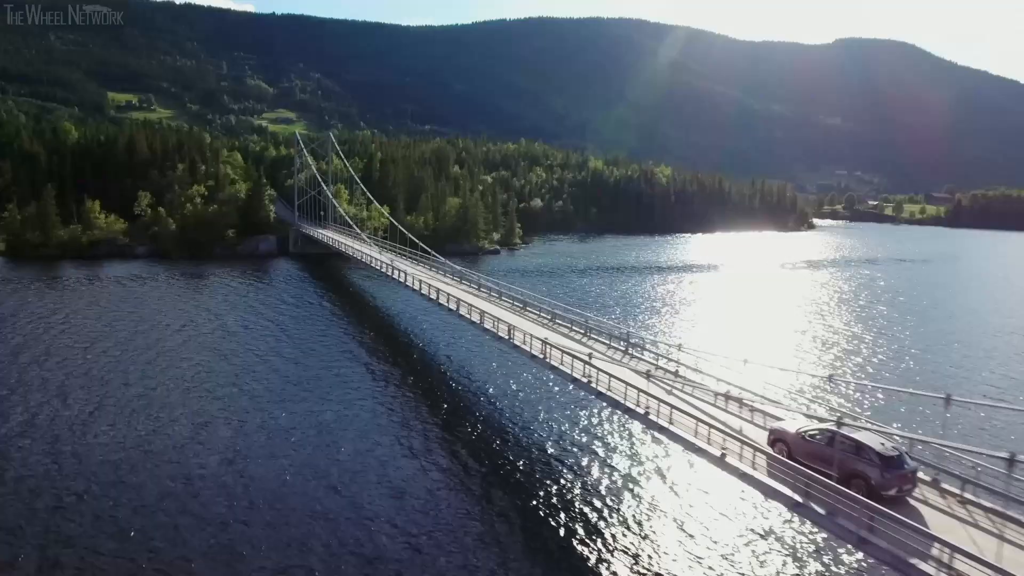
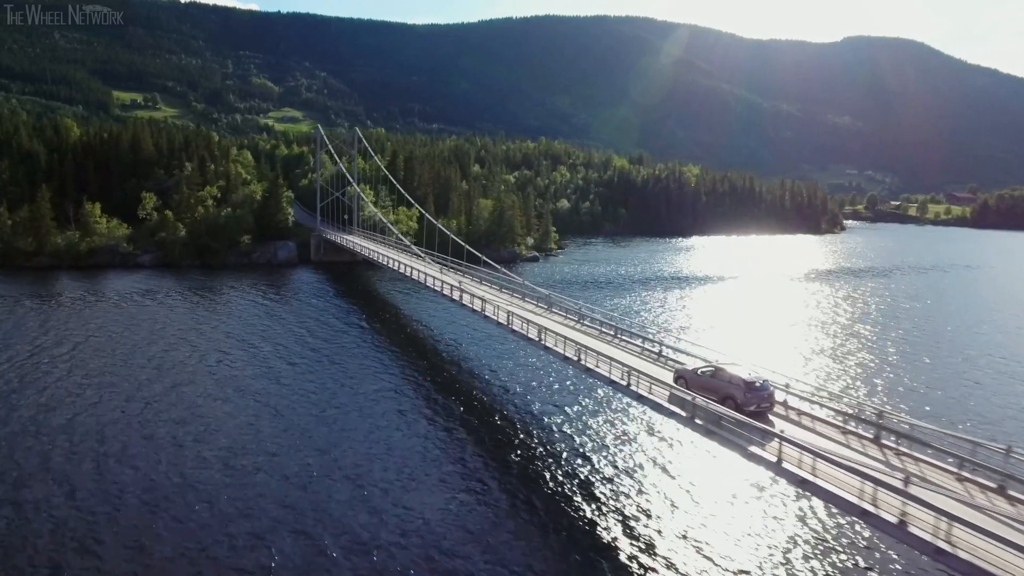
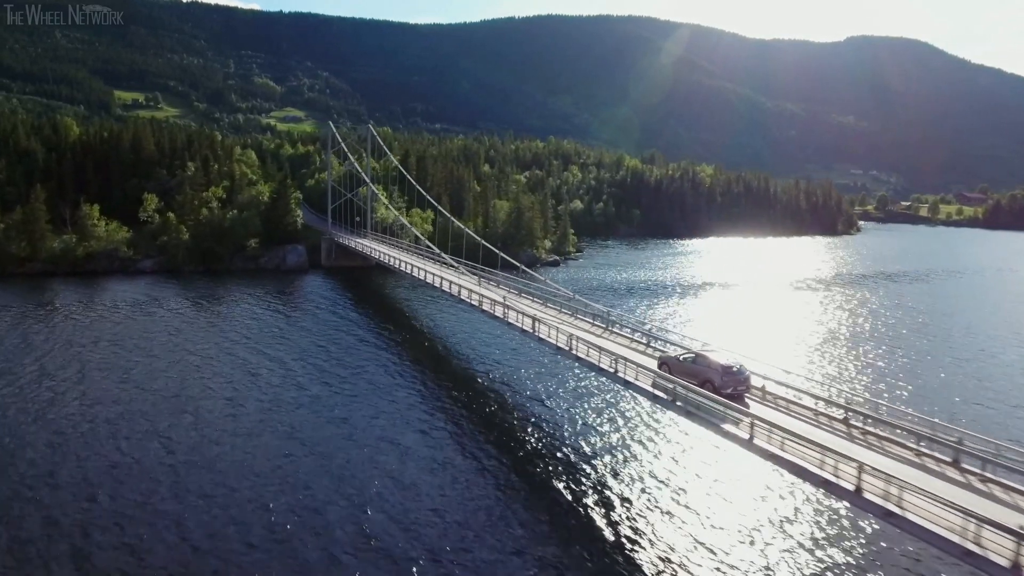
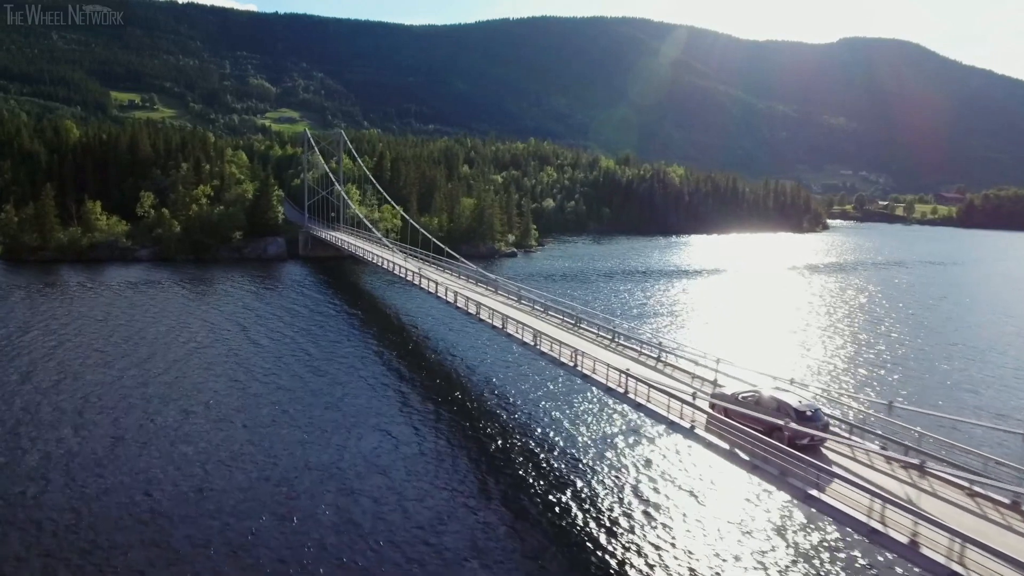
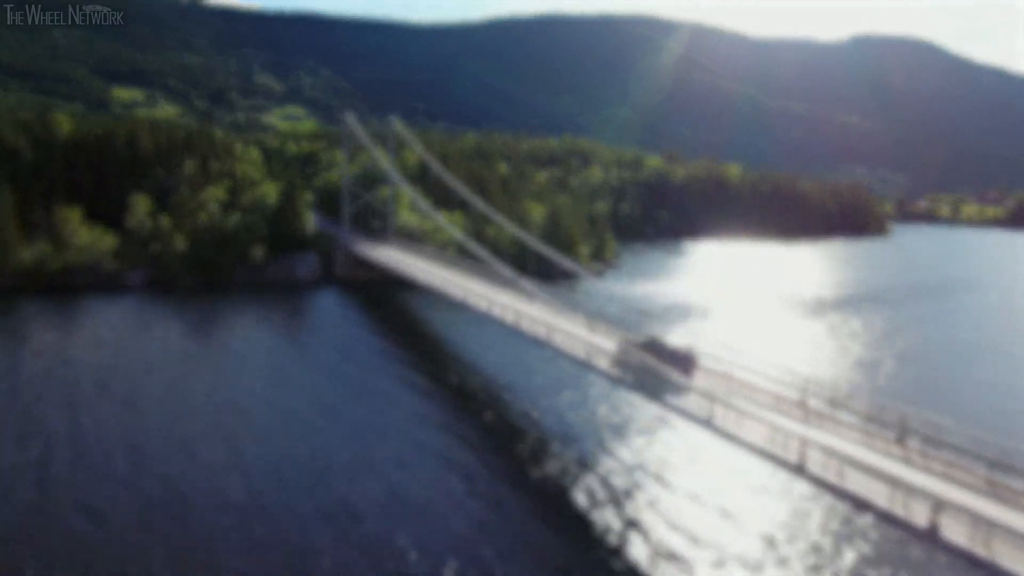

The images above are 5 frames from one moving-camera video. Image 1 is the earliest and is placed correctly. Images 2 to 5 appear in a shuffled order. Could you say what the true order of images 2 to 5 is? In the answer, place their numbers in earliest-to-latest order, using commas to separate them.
4, 2, 3, 5
